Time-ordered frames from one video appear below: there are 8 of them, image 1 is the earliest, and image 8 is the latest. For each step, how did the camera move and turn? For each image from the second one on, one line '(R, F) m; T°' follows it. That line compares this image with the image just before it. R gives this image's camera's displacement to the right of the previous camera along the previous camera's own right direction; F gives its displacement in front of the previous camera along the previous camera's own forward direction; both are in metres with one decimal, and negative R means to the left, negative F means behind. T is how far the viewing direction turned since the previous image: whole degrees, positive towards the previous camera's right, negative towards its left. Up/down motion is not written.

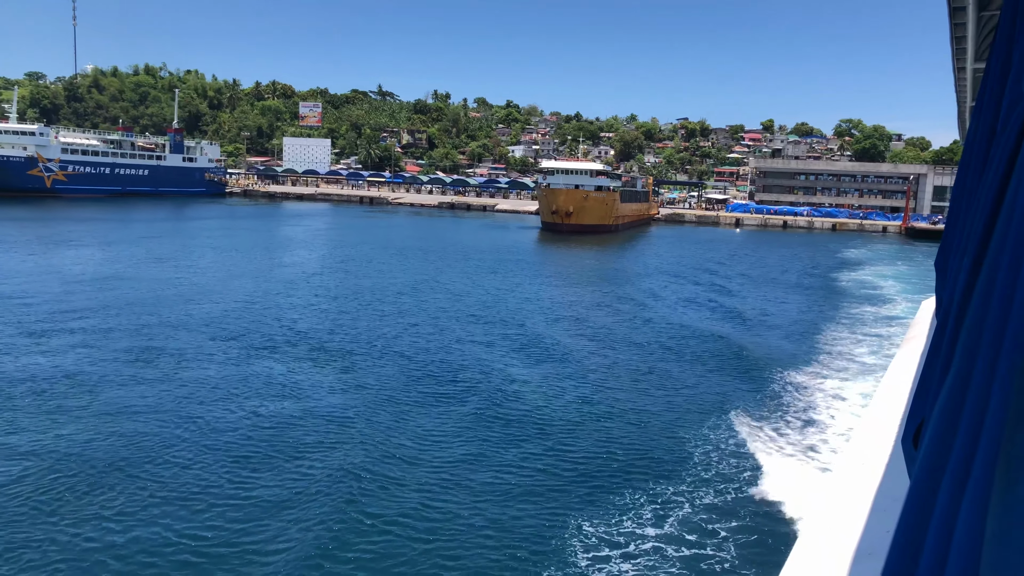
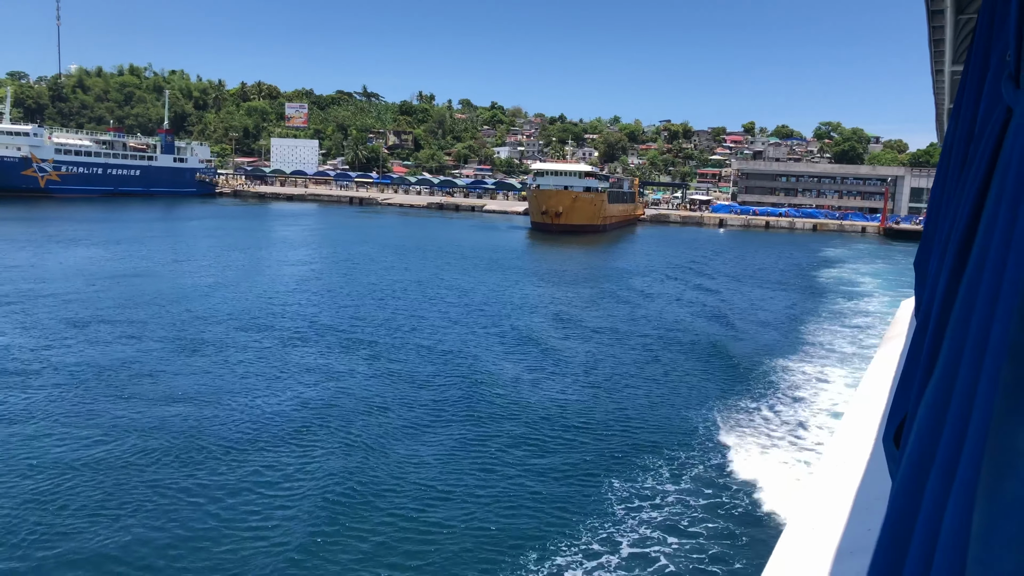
(-0.7, -1.3) m; +1°
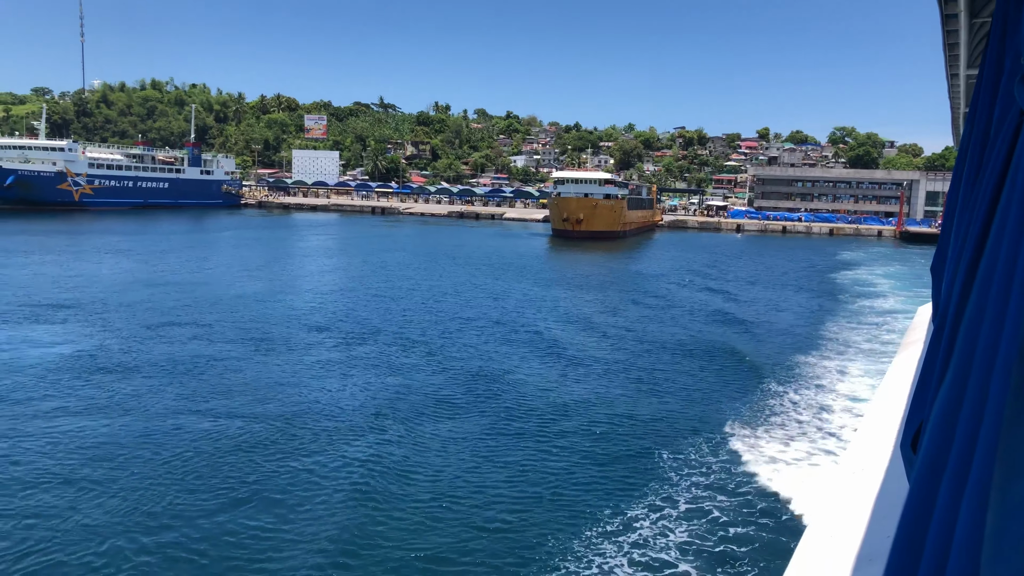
(-0.6, -1.3) m; -1°
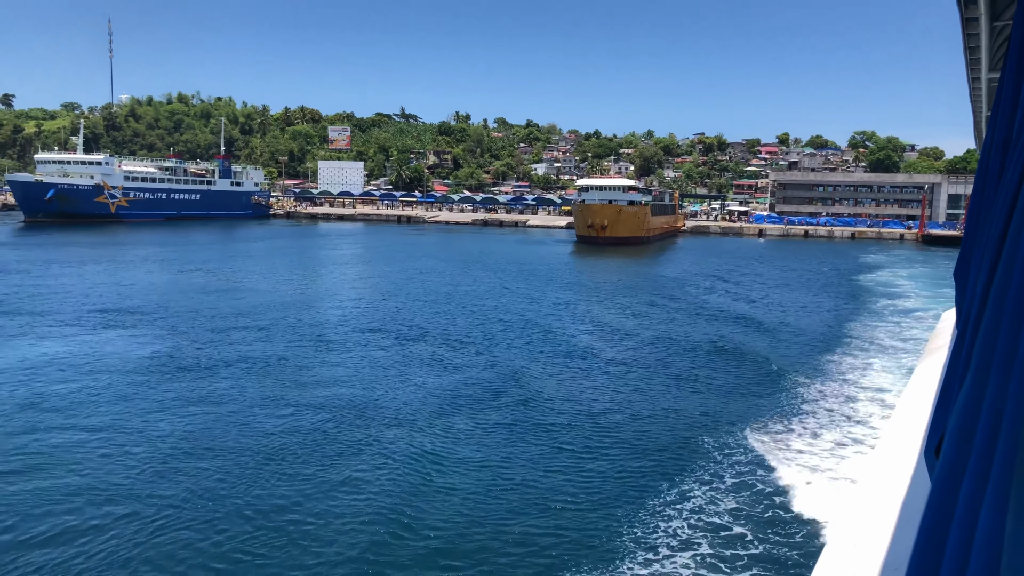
(-0.5, -1.1) m; -1°
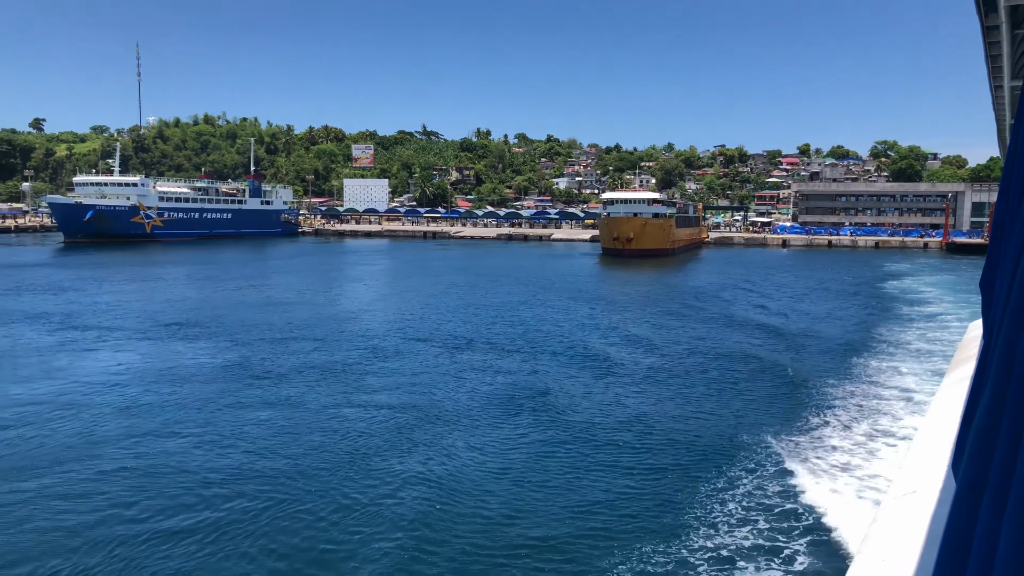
(-0.6, -1.0) m; -1°
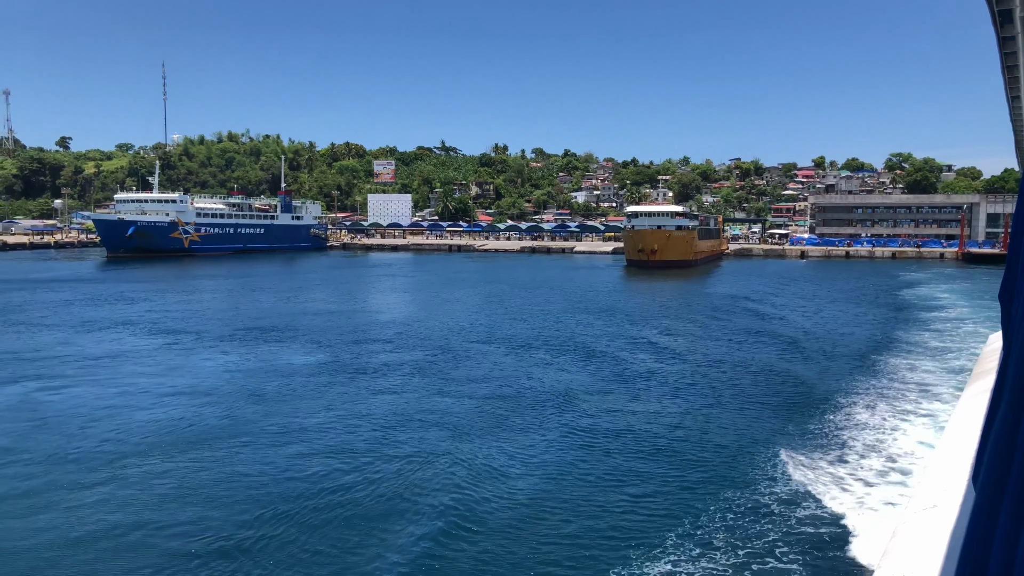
(-1.2, -2.2) m; -1°
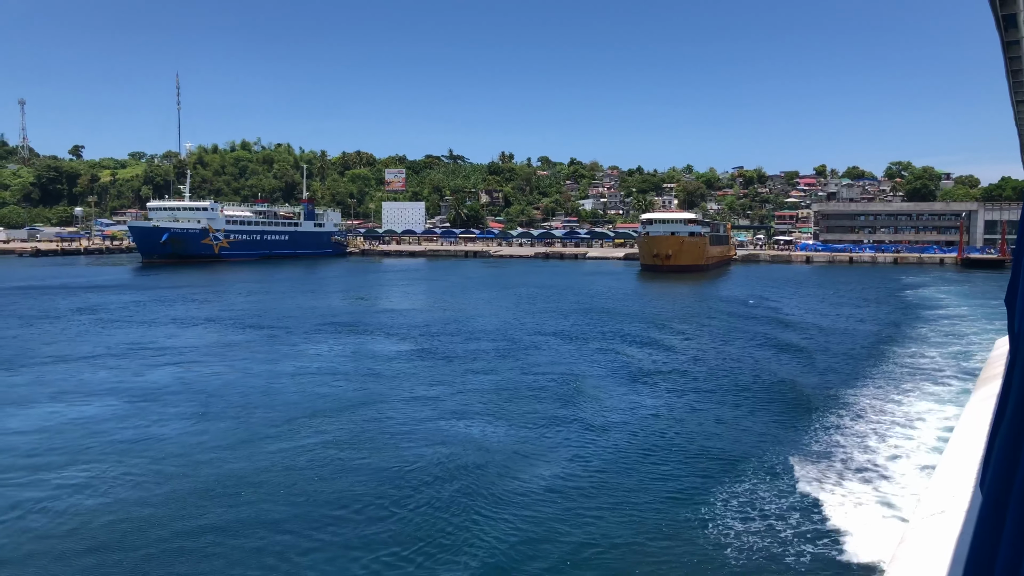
(-1.7, -3.1) m; 0°
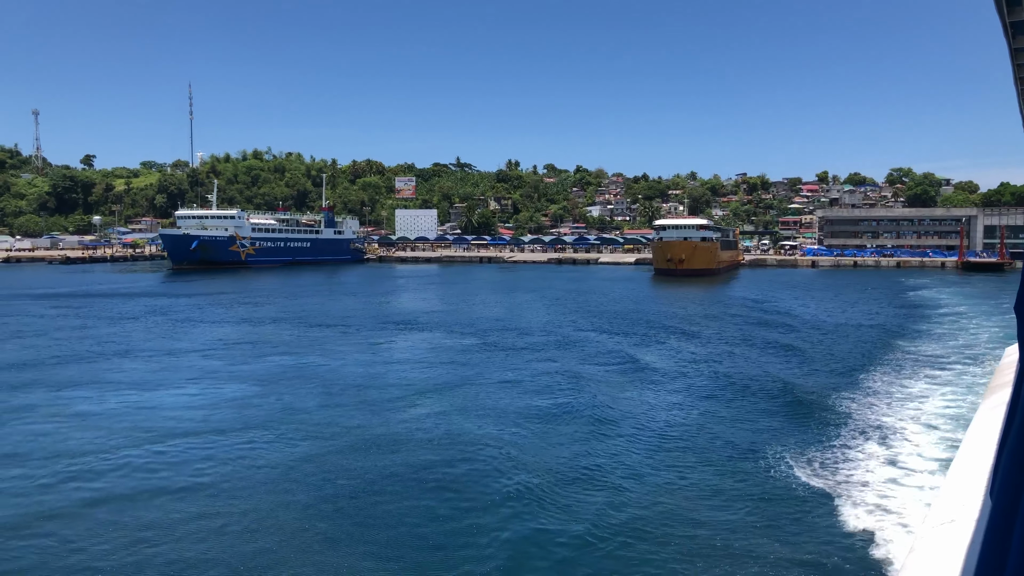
(-1.6, -2.8) m; 0°
